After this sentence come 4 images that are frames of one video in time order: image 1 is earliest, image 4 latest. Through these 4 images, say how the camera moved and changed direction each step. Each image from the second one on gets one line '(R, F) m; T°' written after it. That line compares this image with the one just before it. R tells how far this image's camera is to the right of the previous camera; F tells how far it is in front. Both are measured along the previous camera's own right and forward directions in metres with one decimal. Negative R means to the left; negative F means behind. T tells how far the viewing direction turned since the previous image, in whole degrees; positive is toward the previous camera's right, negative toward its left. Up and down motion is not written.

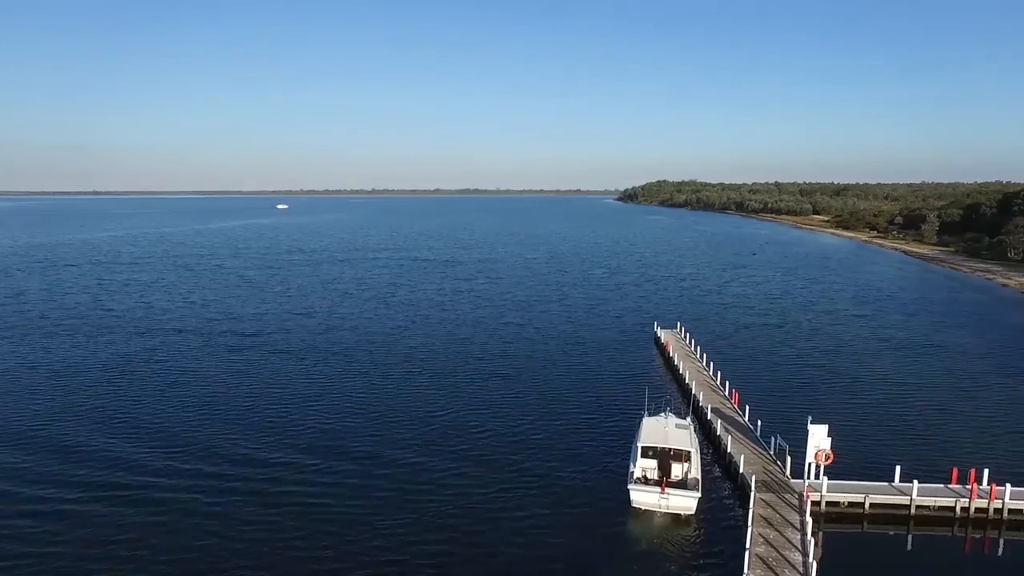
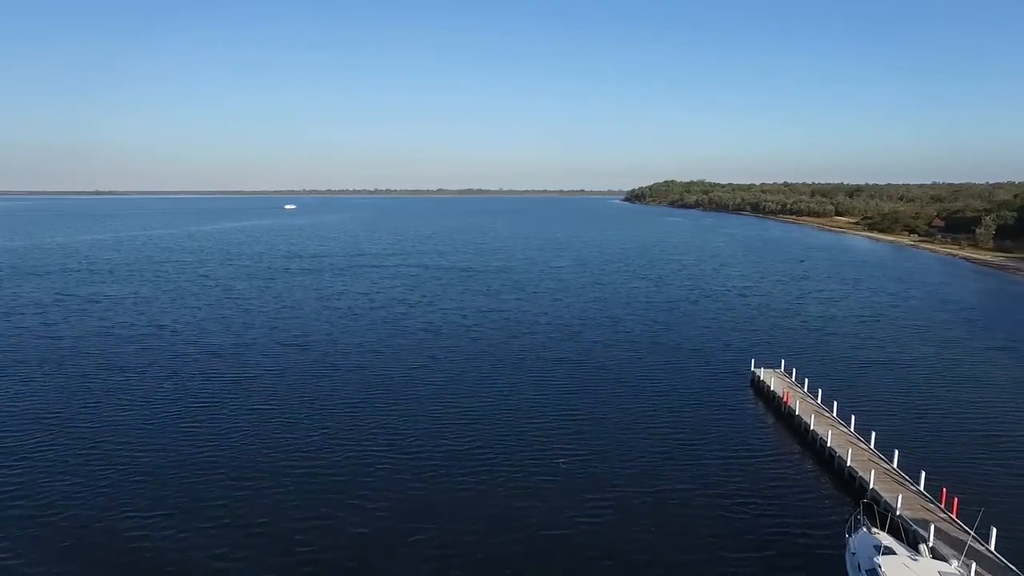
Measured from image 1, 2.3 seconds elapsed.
(-2.6, +10.8) m; 0°
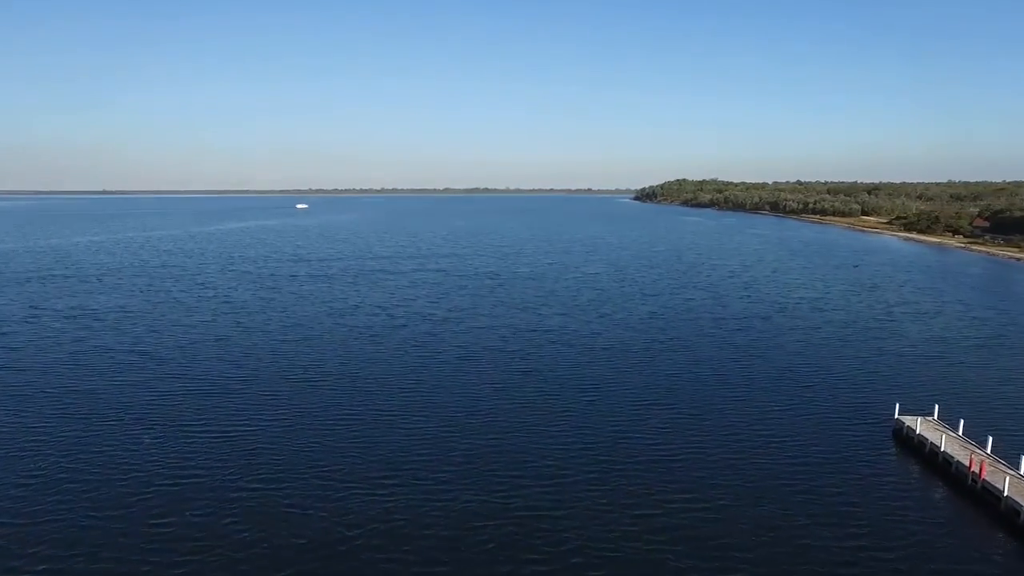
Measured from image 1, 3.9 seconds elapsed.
(-2.6, +8.3) m; 0°
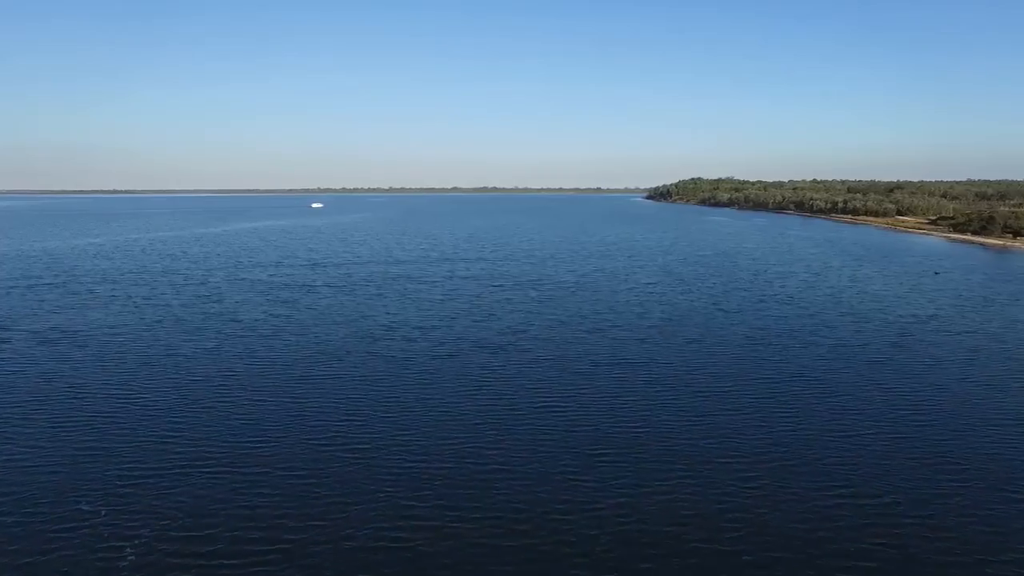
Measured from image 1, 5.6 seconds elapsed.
(-3.6, +9.3) m; 0°
